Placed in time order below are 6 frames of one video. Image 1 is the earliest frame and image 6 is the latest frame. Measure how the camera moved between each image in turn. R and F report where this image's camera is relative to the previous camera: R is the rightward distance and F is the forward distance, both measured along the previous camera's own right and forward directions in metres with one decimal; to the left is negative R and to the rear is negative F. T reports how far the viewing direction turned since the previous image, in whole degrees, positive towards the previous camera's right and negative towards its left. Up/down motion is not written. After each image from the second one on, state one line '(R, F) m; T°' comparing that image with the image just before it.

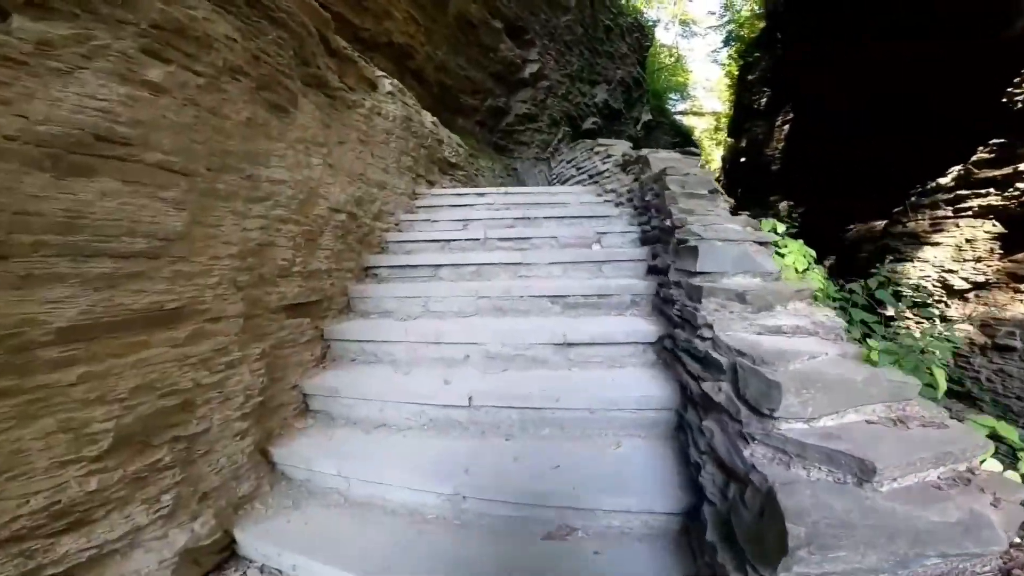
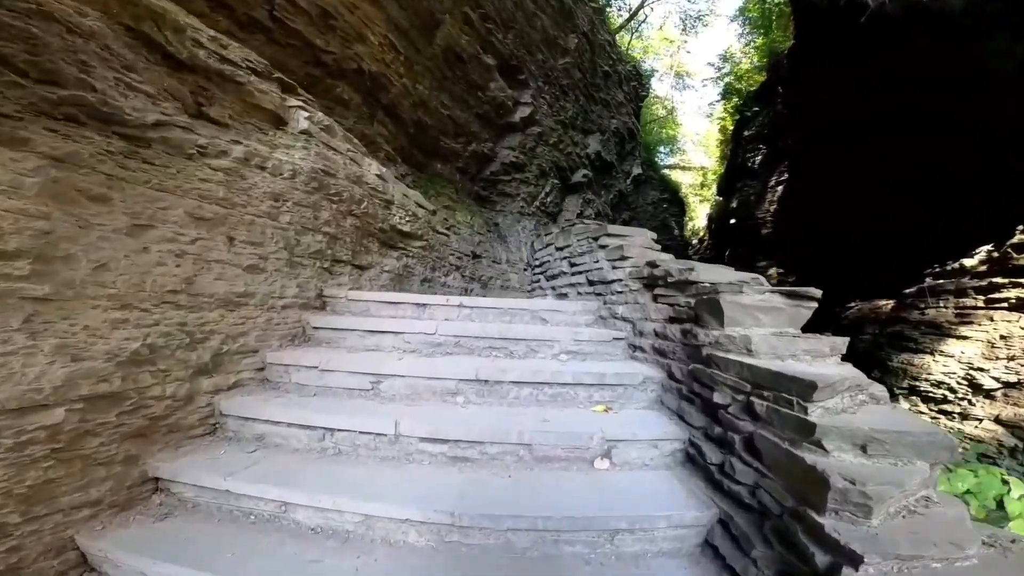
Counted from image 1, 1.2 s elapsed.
(+0.1, +1.0) m; +2°
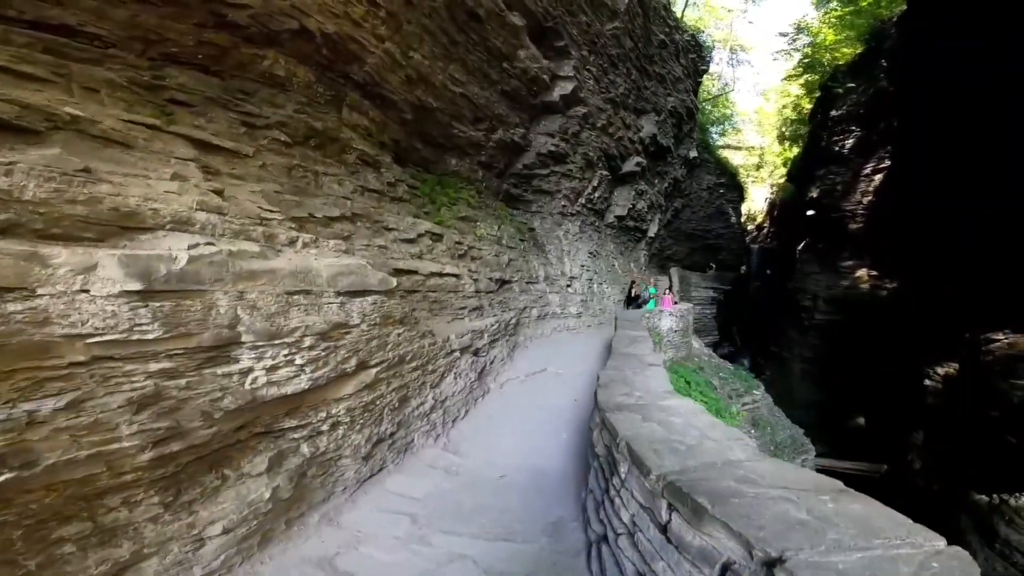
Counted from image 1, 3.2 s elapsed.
(0.0, +1.8) m; -4°
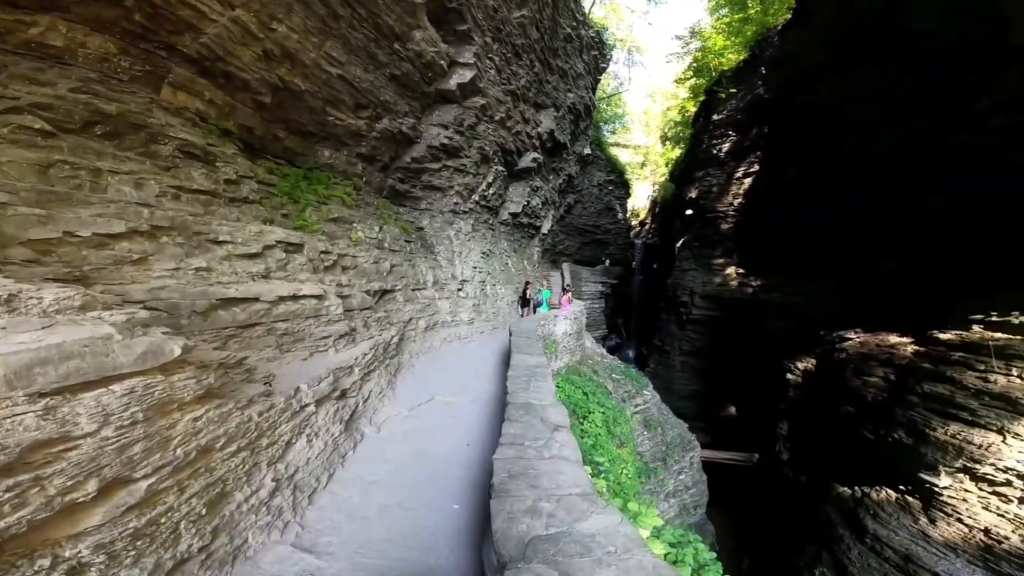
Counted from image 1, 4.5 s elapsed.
(+0.1, +0.5) m; +11°
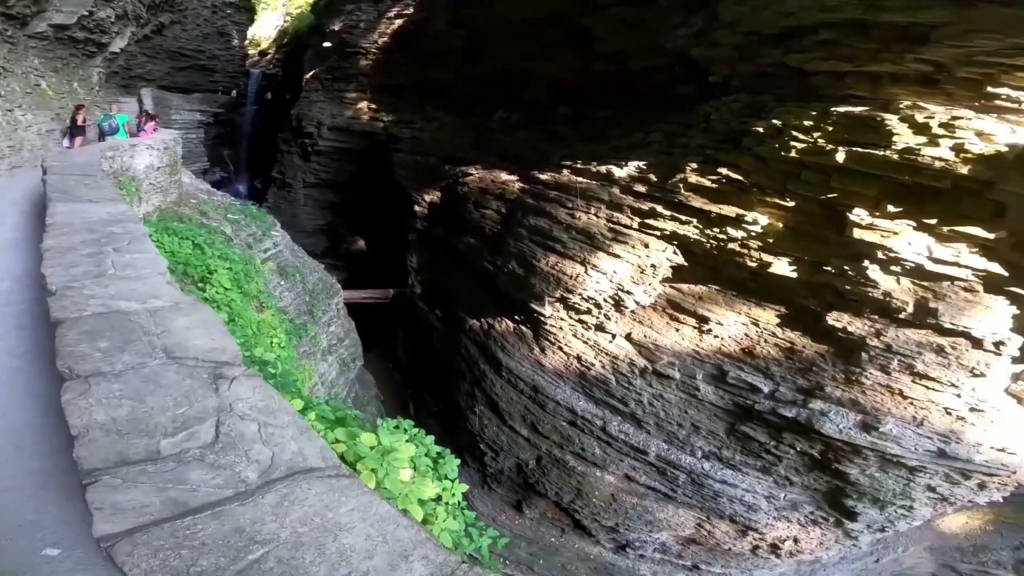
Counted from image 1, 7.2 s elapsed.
(-0.2, +0.7) m; +37°
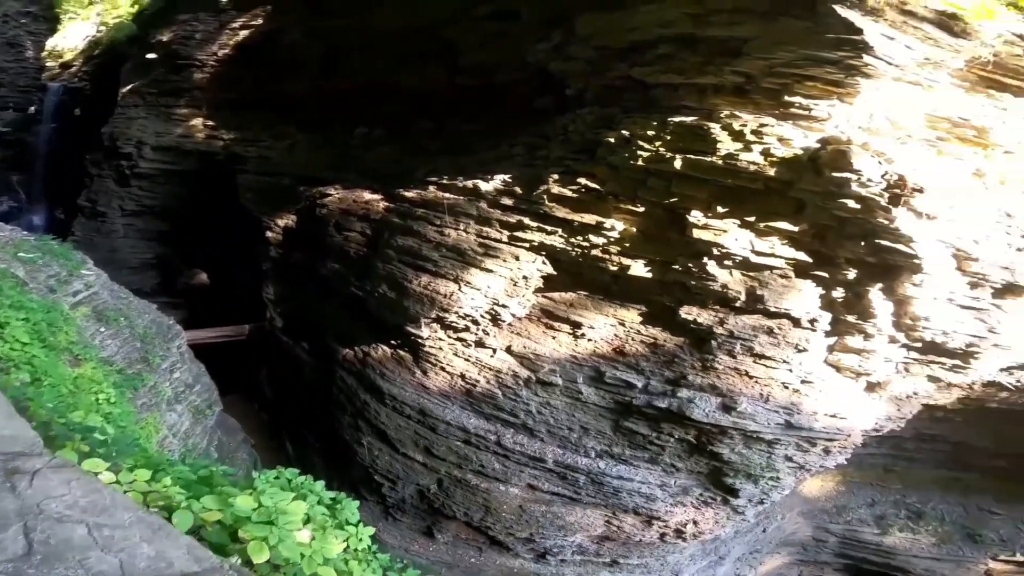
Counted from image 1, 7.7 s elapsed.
(-0.2, +0.1) m; +13°
